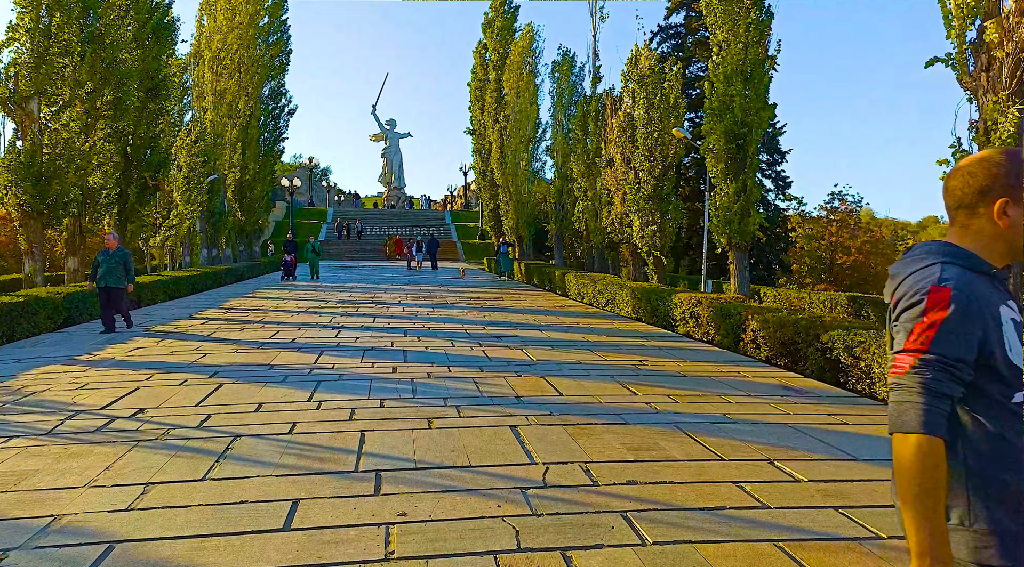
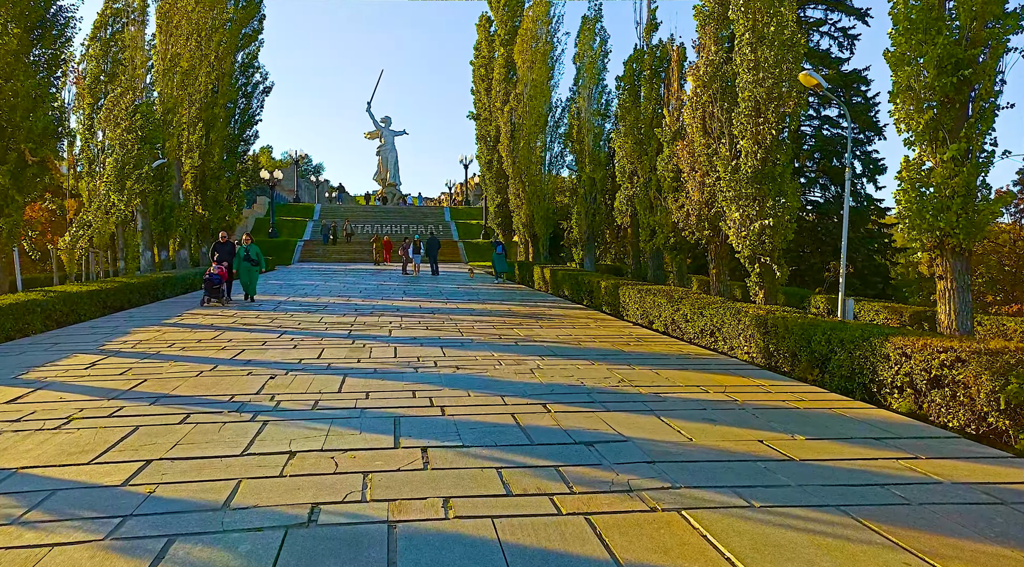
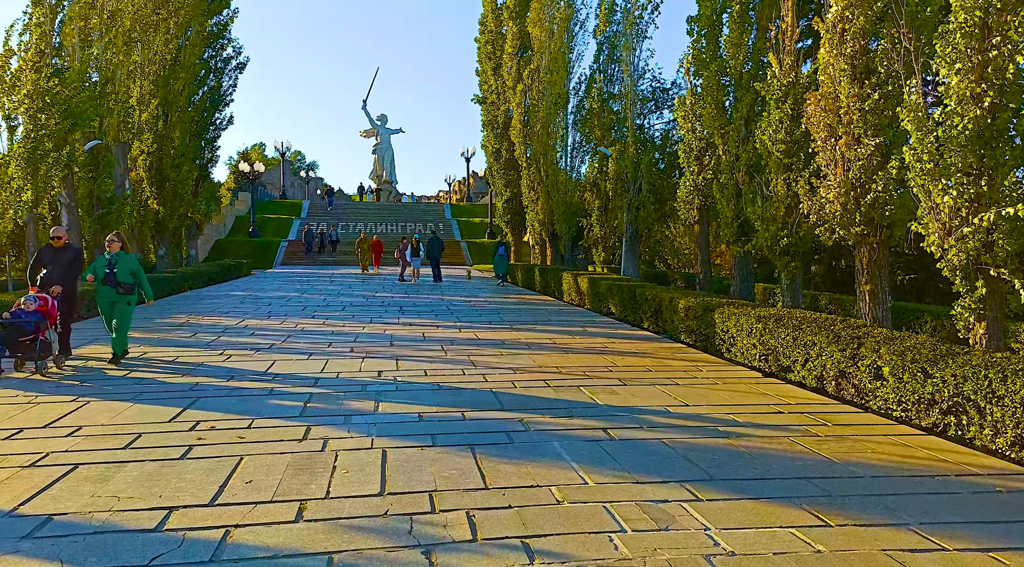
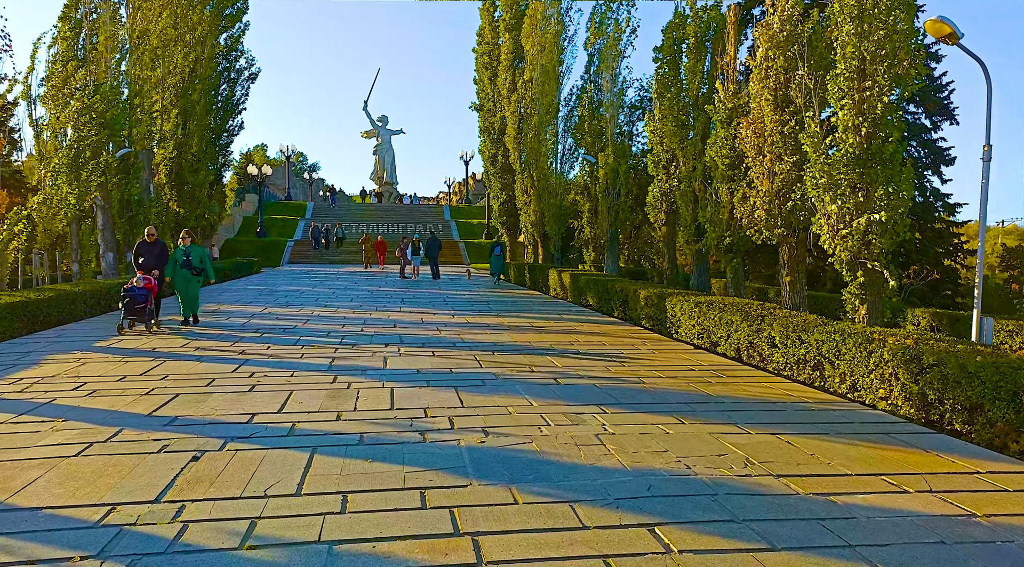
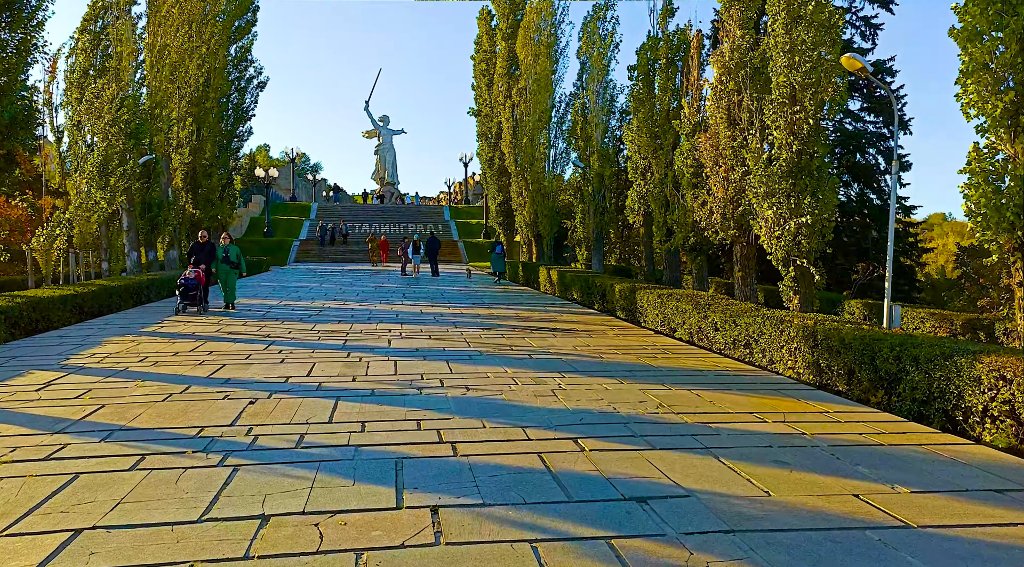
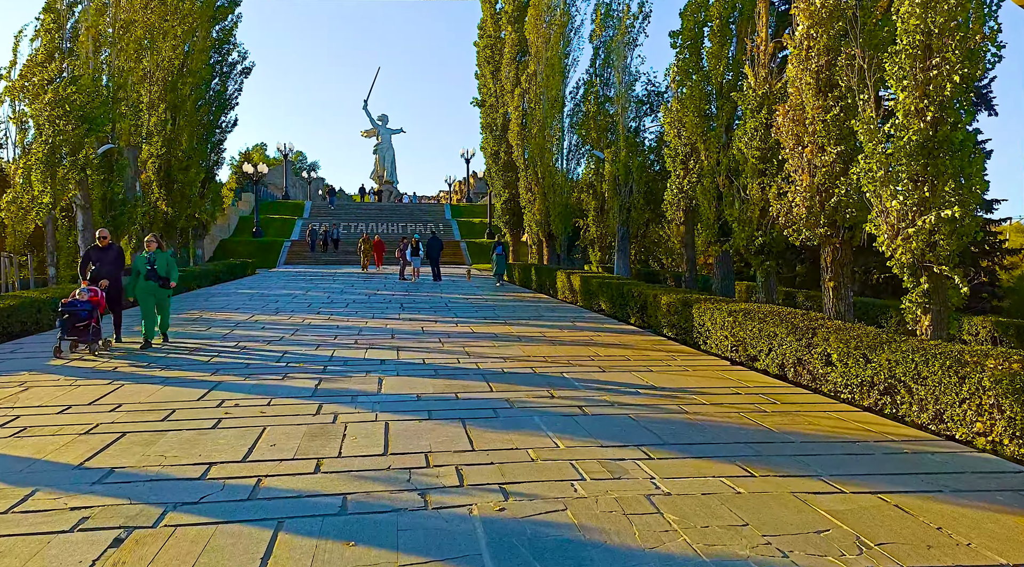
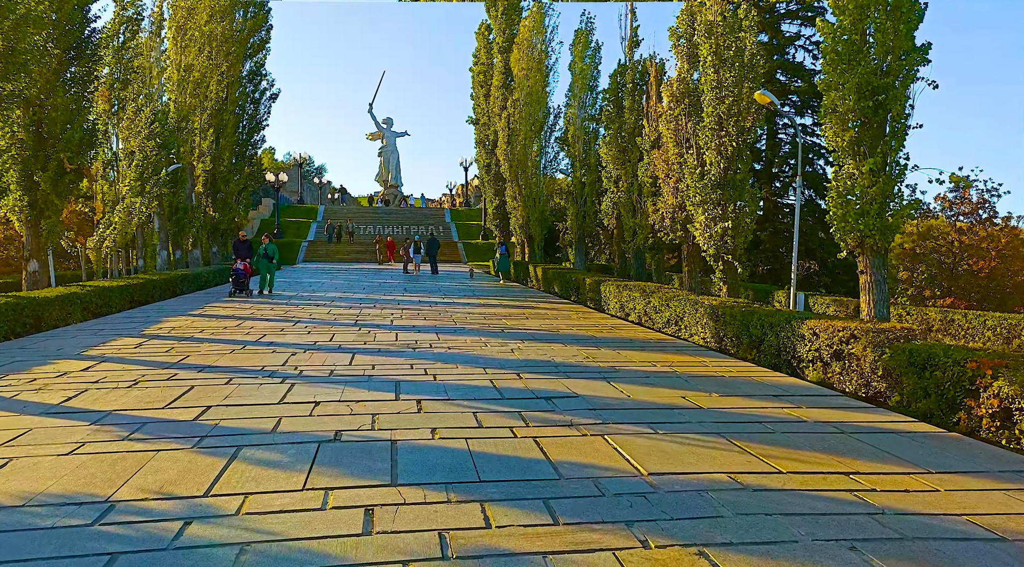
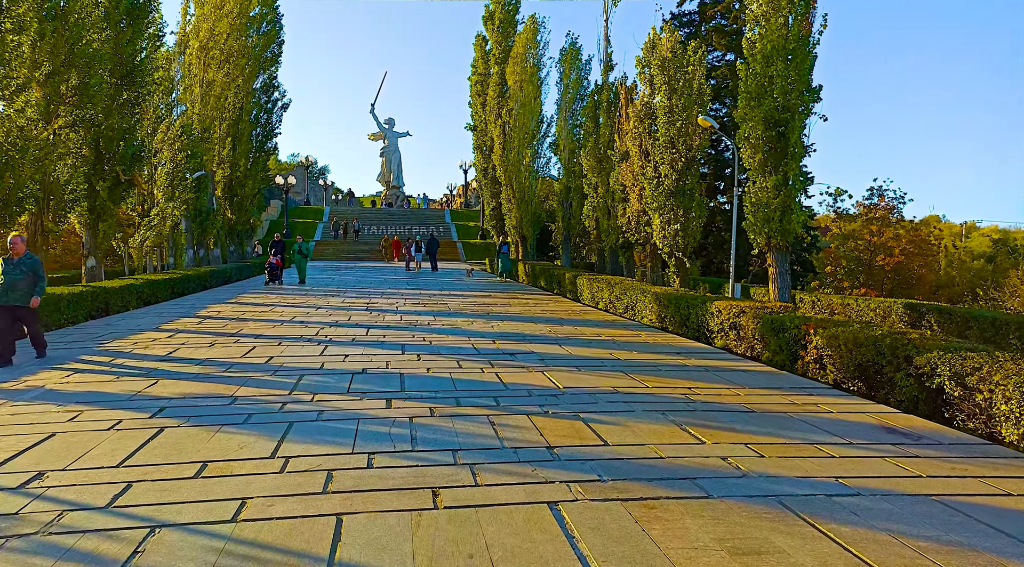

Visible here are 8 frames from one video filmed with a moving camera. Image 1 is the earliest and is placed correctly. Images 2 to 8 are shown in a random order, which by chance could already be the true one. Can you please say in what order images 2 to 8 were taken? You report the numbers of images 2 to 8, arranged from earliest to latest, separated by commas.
8, 7, 2, 5, 4, 6, 3
